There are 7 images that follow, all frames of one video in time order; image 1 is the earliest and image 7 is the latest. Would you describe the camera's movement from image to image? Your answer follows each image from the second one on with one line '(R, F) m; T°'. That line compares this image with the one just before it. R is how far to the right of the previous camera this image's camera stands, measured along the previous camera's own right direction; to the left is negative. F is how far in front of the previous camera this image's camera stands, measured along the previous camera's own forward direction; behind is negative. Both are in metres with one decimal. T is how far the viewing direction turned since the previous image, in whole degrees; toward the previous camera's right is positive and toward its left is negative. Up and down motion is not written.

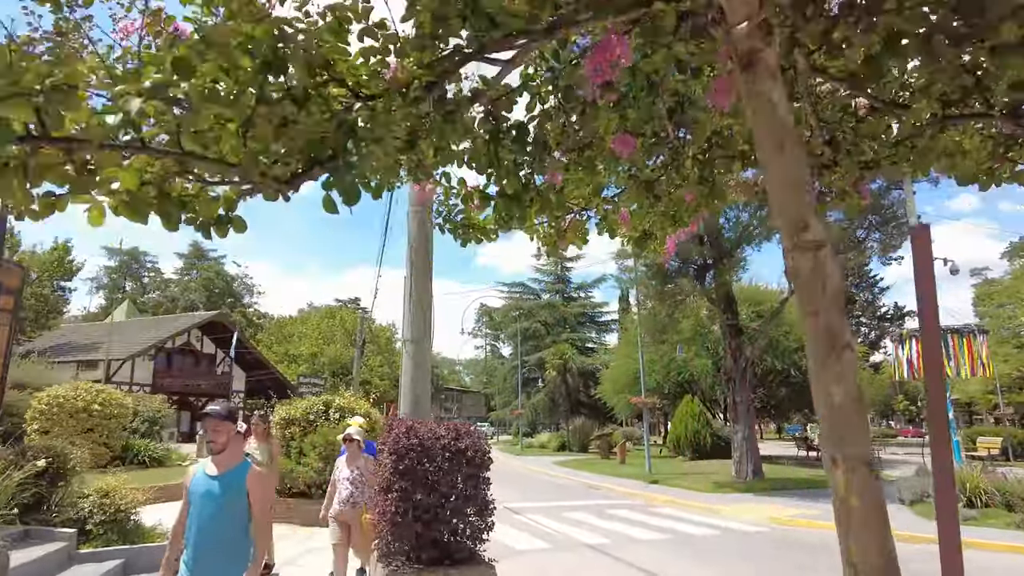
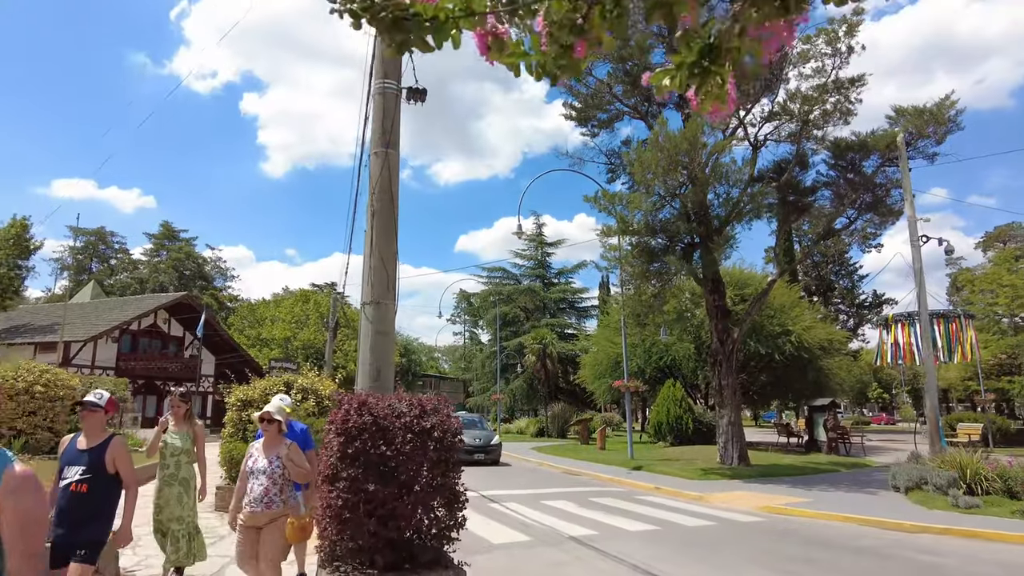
(0.0, +0.9) m; +2°
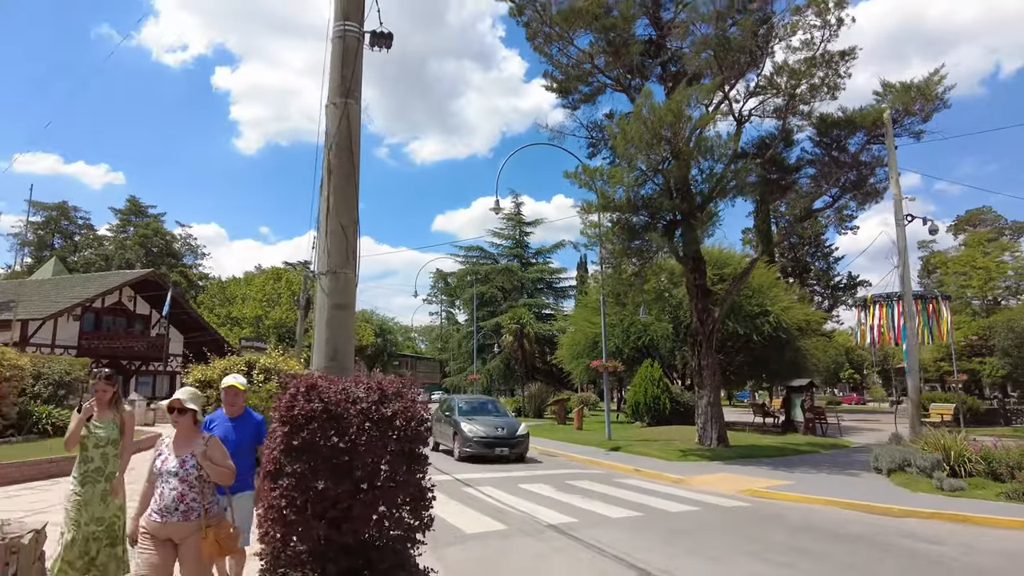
(0.0, +0.6) m; +2°
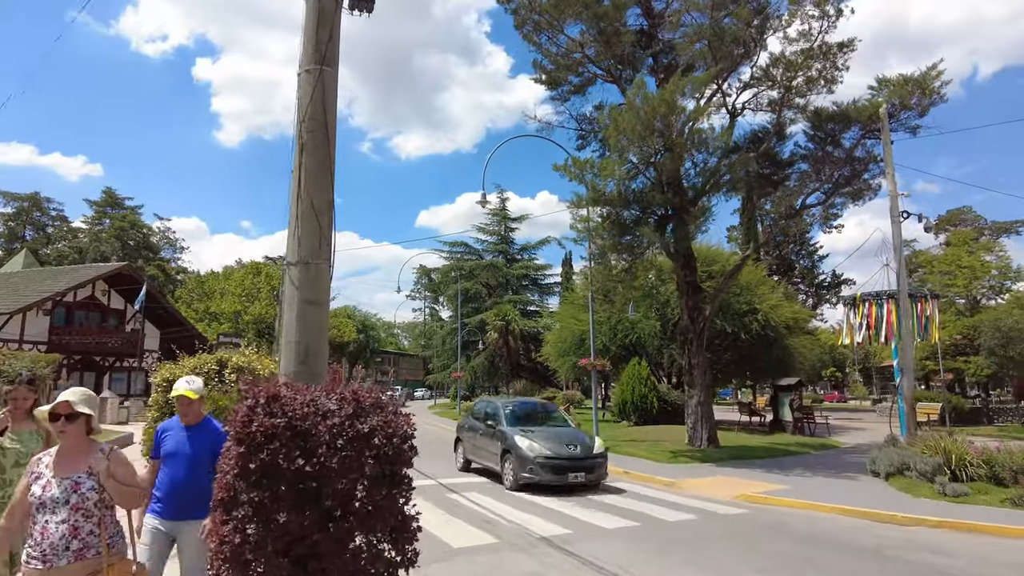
(-0.1, +0.5) m; +1°
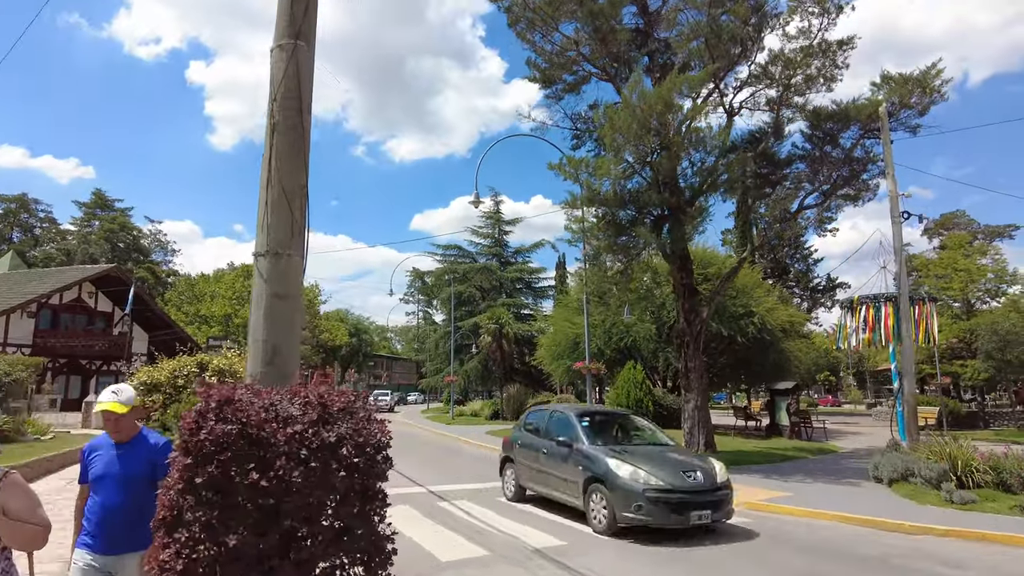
(0.0, +0.4) m; +1°
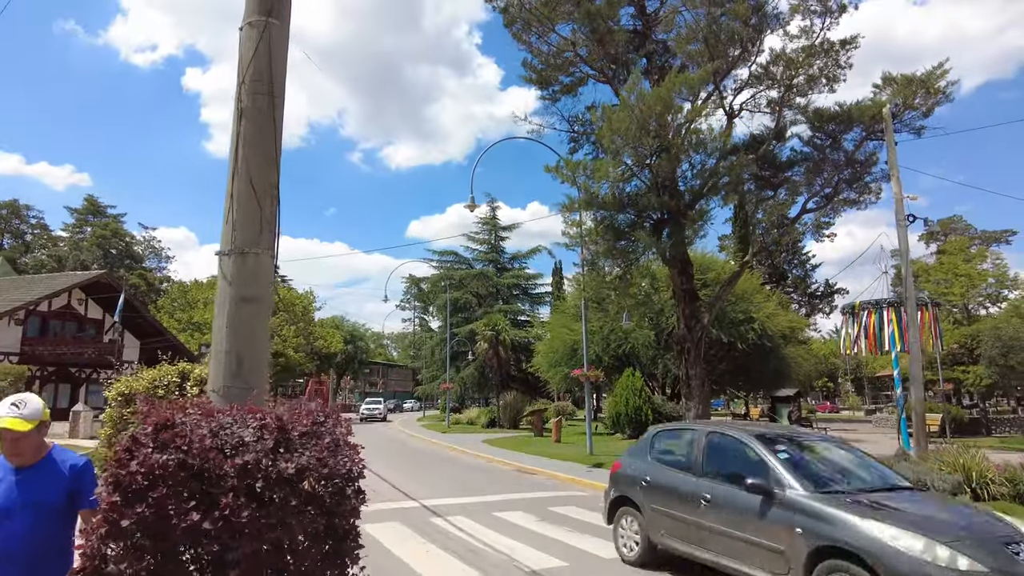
(0.0, +0.4) m; 0°
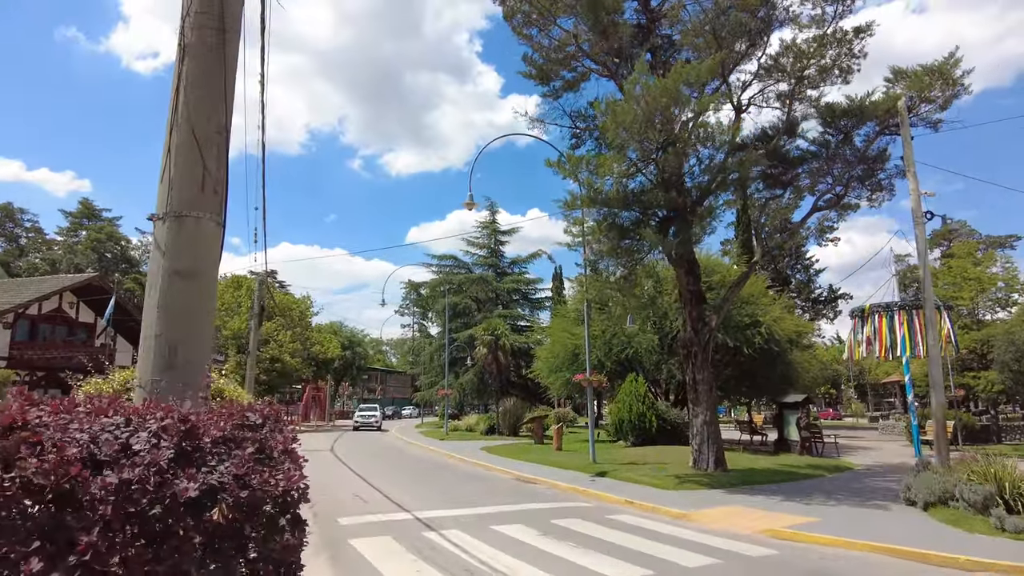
(0.0, +0.7) m; 0°
